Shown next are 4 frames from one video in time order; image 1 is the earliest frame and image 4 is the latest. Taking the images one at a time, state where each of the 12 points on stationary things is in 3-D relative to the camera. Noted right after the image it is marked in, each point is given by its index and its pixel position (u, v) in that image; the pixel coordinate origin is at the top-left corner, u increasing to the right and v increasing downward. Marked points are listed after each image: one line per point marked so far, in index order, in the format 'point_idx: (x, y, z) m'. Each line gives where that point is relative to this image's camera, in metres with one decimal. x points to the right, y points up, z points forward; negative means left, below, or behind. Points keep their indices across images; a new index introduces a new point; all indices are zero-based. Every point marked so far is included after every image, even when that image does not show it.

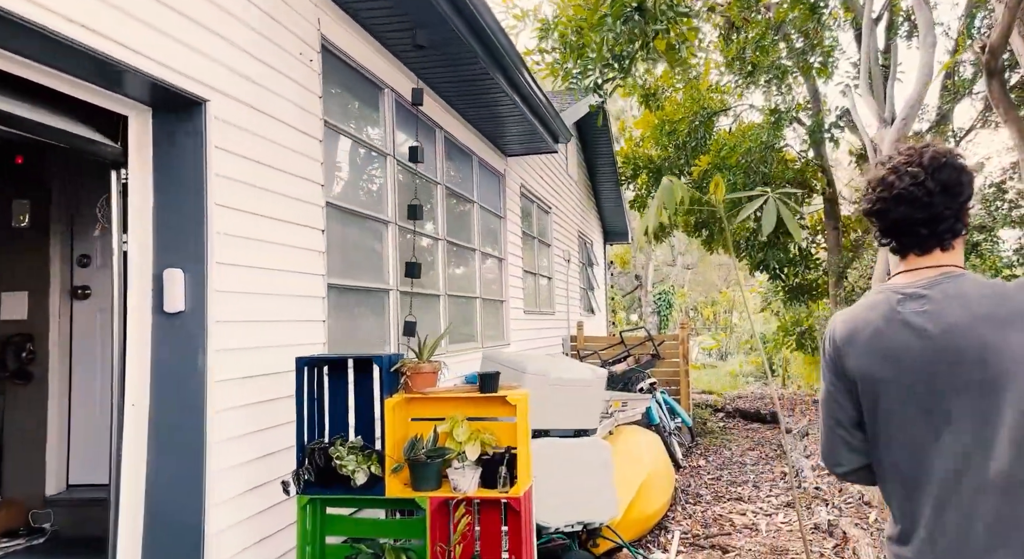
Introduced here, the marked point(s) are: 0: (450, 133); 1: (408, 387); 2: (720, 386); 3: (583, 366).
0: (-0.4, +1.1, +4.9) m
1: (-0.4, -0.4, +2.4) m
2: (+3.8, -2.0, +12.3) m
3: (+0.4, -0.5, +3.5) m
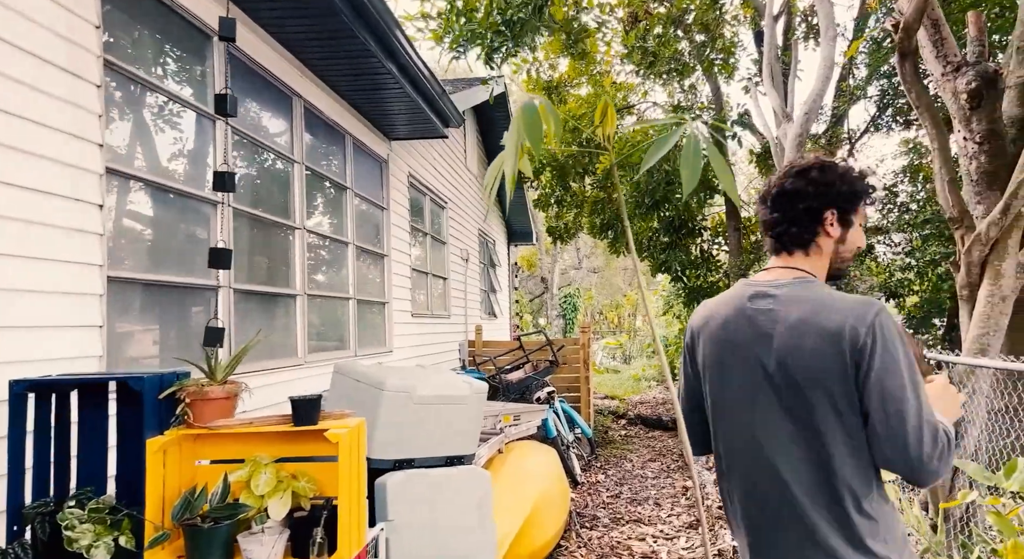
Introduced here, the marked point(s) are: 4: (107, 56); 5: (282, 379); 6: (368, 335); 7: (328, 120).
0: (-1.2, +1.1, +4.2) m
1: (-0.8, -0.4, +1.8) m
2: (+2.0, -2.0, +12.1) m
3: (-0.2, -0.4, +2.9) m
4: (-1.5, +0.8, +2.5) m
5: (-1.2, -0.5, +3.5) m
6: (-1.1, -0.4, +5.0) m
7: (-1.2, +1.0, +4.3) m
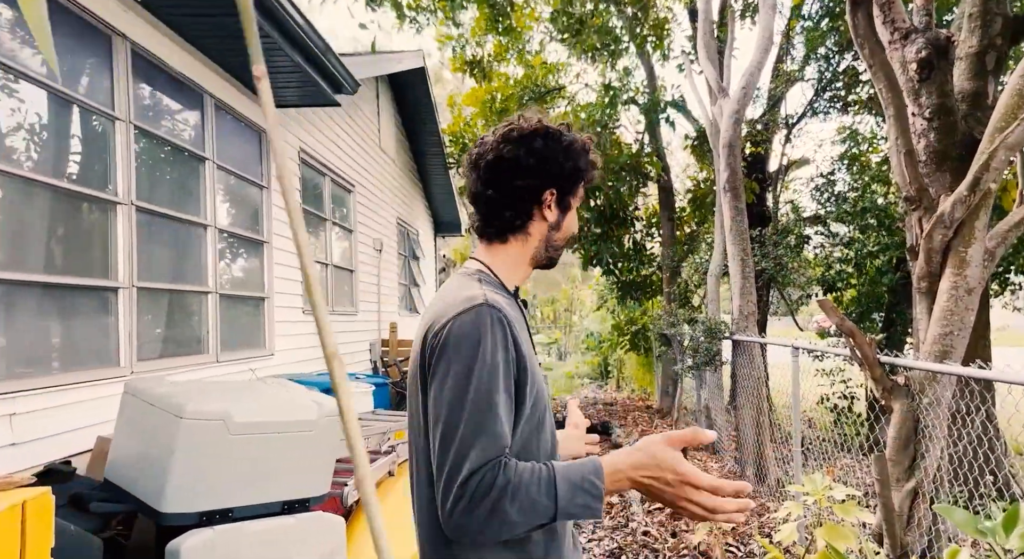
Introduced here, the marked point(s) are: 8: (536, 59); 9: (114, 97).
0: (-1.8, +1.1, +3.3) m
1: (-1.2, -0.3, +1.0) m
2: (+0.7, -1.9, +11.5) m
3: (-0.7, -0.4, +2.2) m
4: (-1.9, +0.9, +1.6) m
5: (-1.7, -0.5, +2.7) m
6: (-1.7, -0.4, +4.2) m
7: (-1.8, +1.1, +3.5) m
8: (+0.3, +3.1, +9.5) m
9: (-1.8, +0.8, +3.1) m
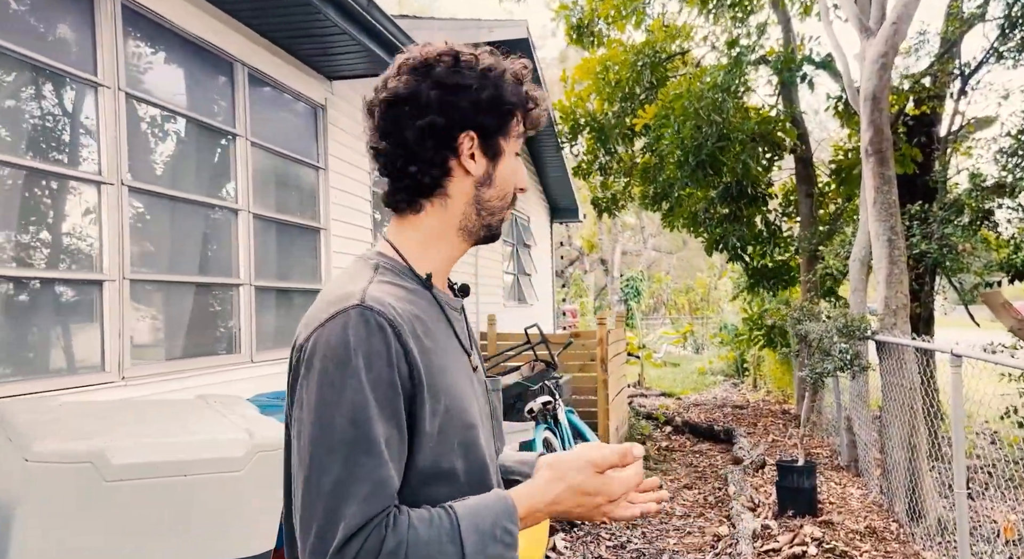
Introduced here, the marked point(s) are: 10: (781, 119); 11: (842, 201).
0: (-1.6, +1.2, +3.1) m
1: (-1.5, -0.3, +0.7) m
2: (+2.6, -1.7, +10.6) m
3: (-0.7, -0.4, +1.8) m
4: (-2.0, +0.9, +1.4) m
5: (-1.6, -0.4, +2.5) m
6: (-1.3, -0.3, +3.9) m
7: (-1.5, +1.1, +3.2) m
8: (+1.8, +3.3, +8.6) m
9: (-1.6, +0.9, +2.8) m
10: (+3.0, +1.8, +7.6) m
11: (+3.9, +0.9, +7.9) m
